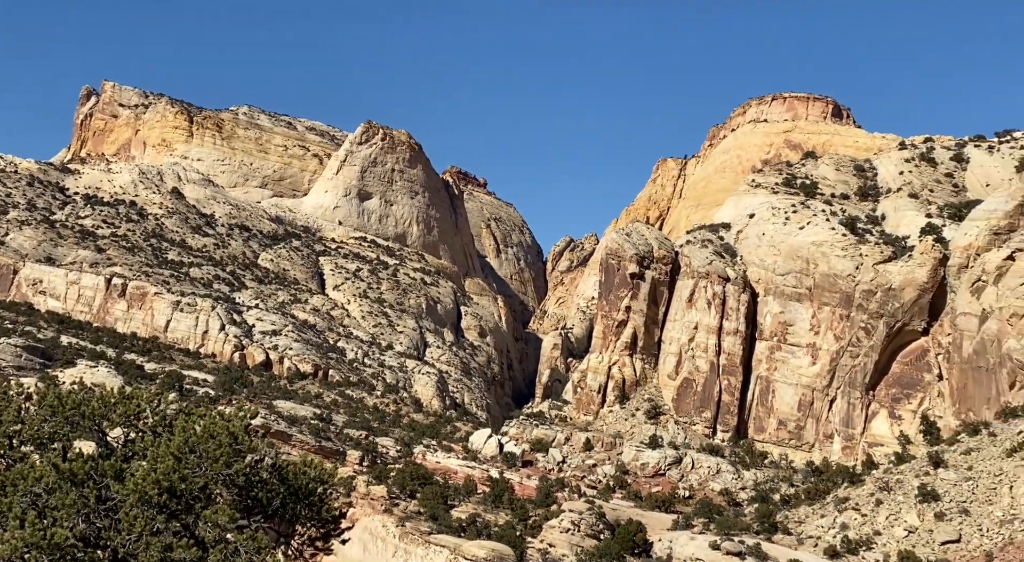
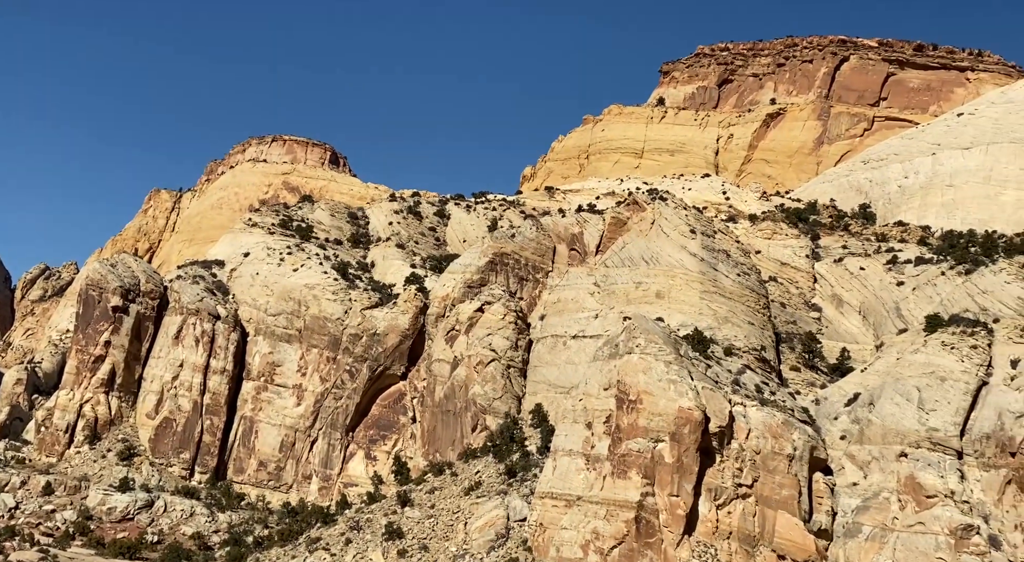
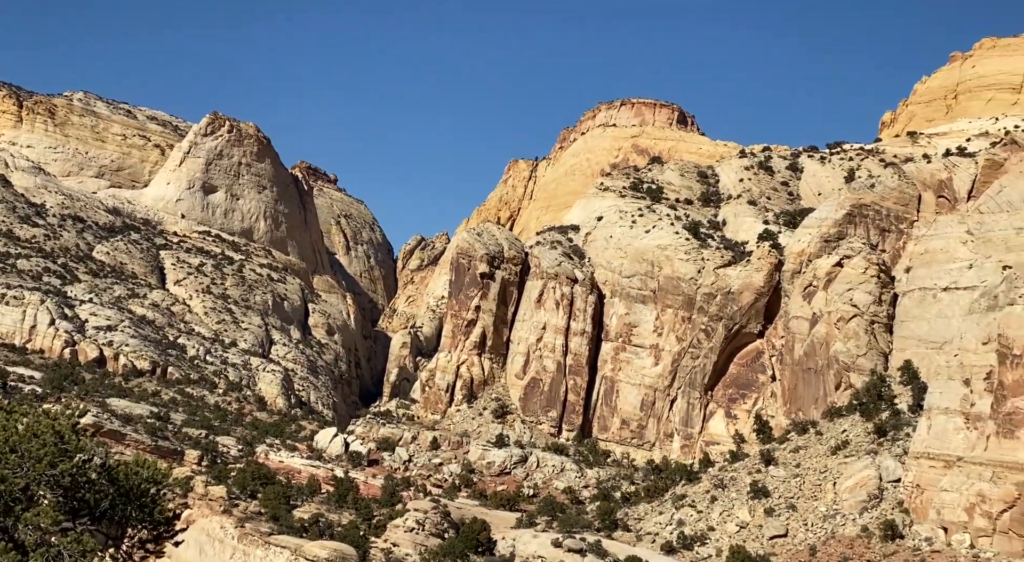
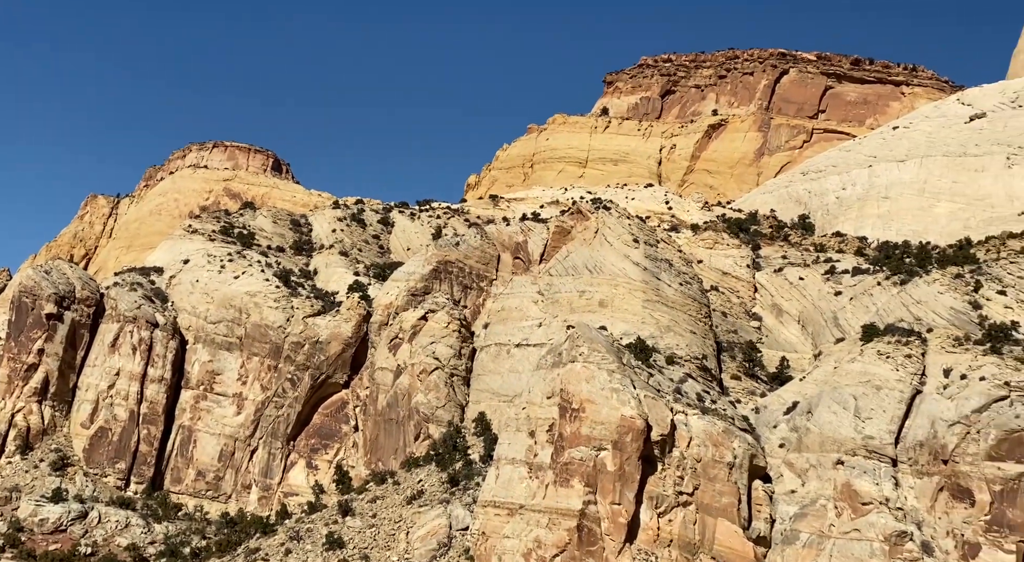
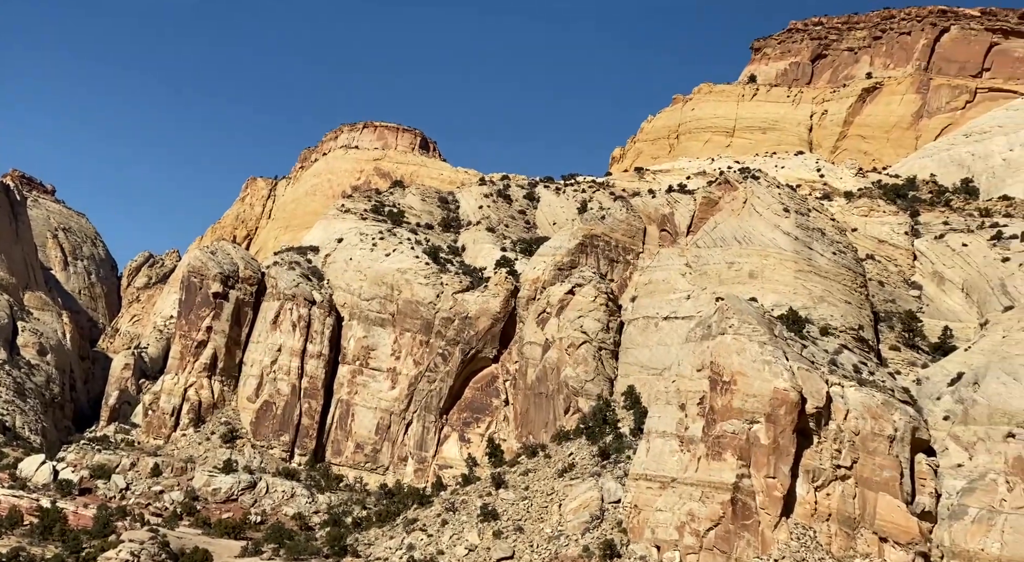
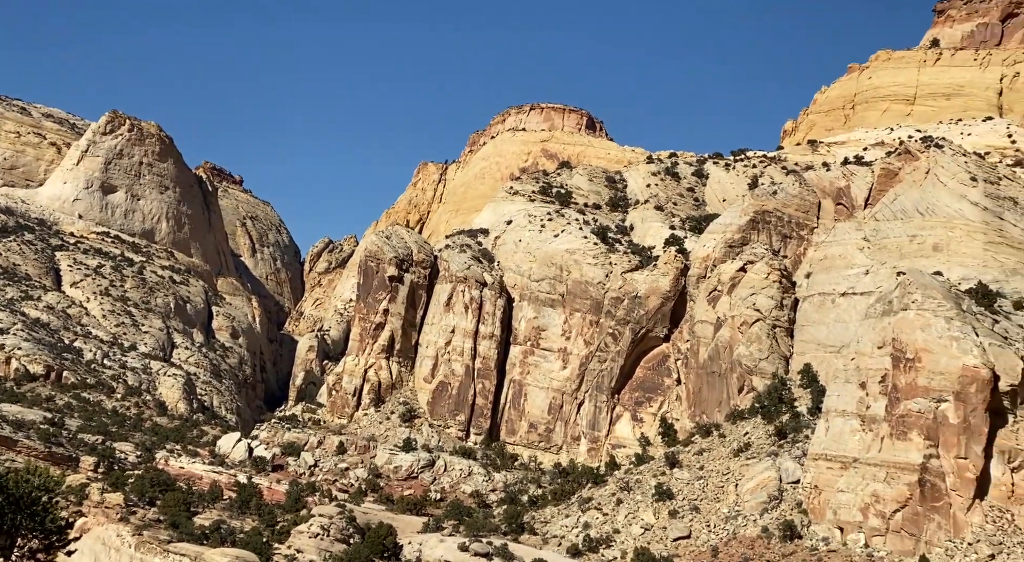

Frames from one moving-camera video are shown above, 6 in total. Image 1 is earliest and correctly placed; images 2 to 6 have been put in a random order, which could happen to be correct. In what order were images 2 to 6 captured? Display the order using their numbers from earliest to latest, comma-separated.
3, 6, 5, 2, 4
